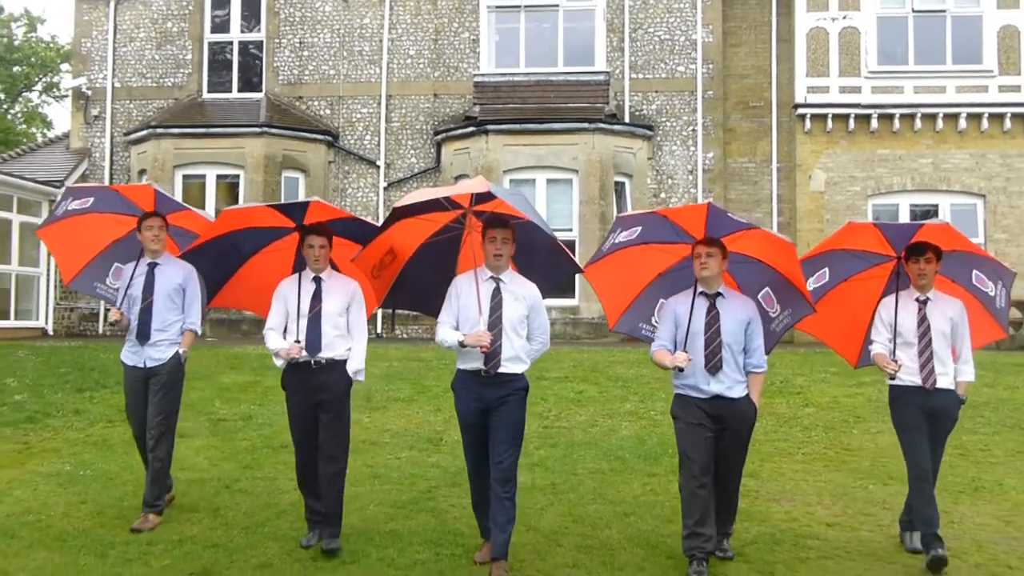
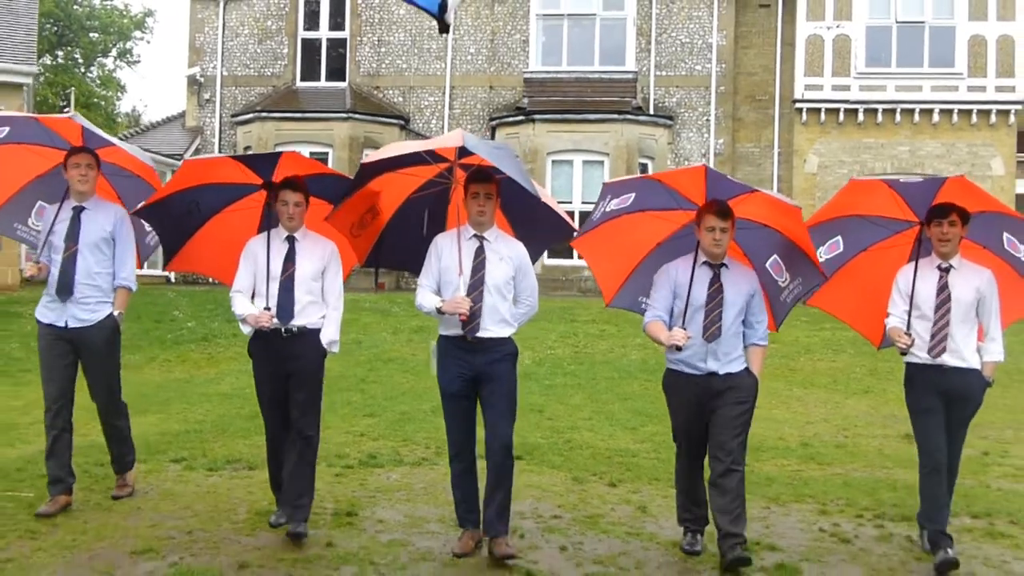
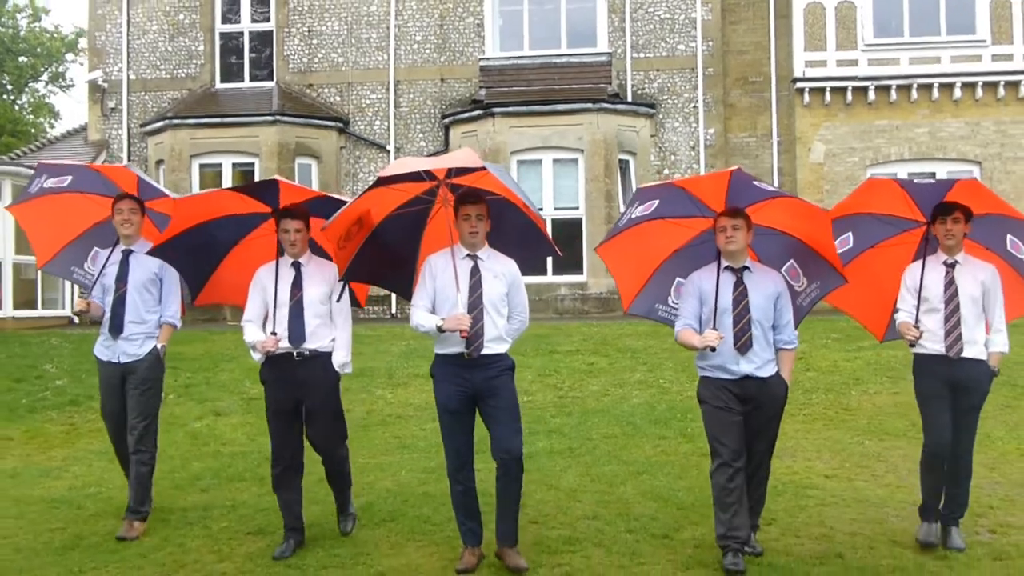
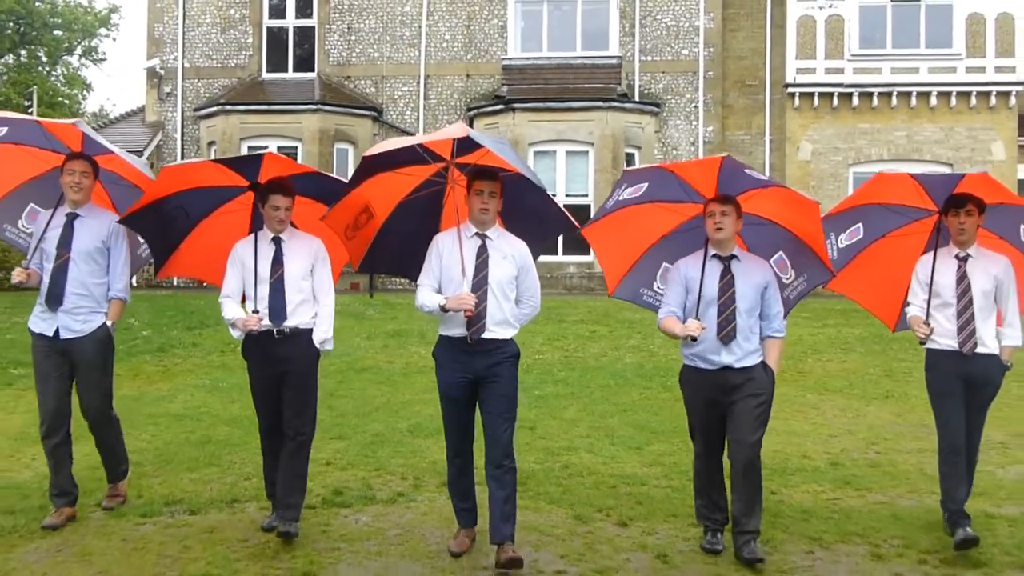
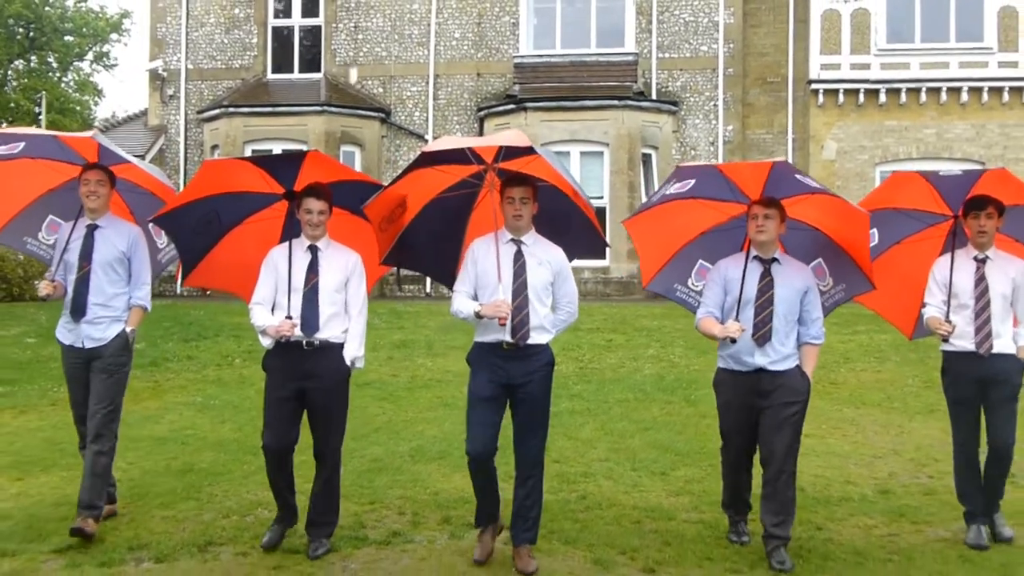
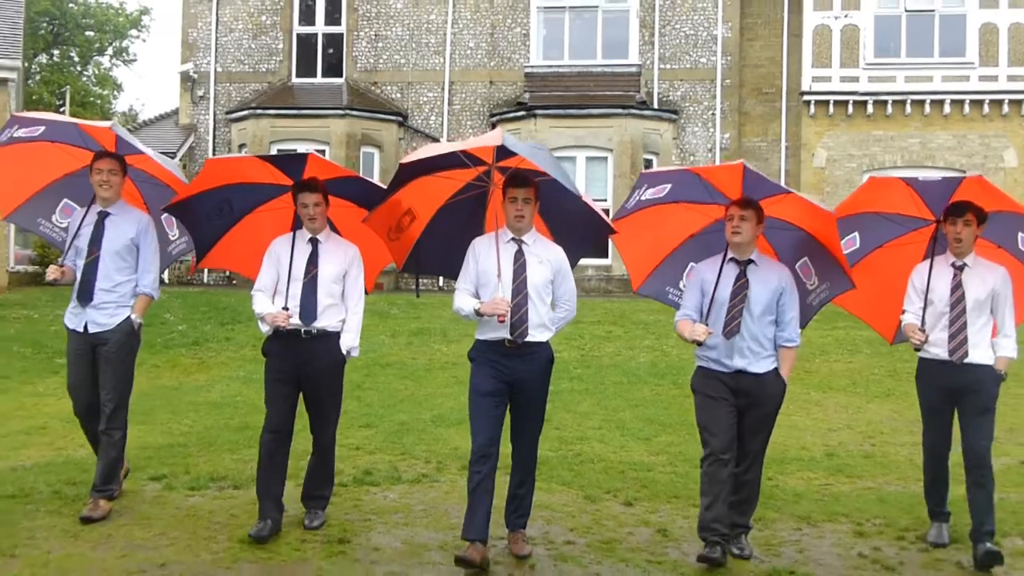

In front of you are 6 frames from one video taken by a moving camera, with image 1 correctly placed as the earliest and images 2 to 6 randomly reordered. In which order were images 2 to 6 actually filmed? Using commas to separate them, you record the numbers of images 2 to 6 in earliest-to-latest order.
3, 5, 4, 6, 2
